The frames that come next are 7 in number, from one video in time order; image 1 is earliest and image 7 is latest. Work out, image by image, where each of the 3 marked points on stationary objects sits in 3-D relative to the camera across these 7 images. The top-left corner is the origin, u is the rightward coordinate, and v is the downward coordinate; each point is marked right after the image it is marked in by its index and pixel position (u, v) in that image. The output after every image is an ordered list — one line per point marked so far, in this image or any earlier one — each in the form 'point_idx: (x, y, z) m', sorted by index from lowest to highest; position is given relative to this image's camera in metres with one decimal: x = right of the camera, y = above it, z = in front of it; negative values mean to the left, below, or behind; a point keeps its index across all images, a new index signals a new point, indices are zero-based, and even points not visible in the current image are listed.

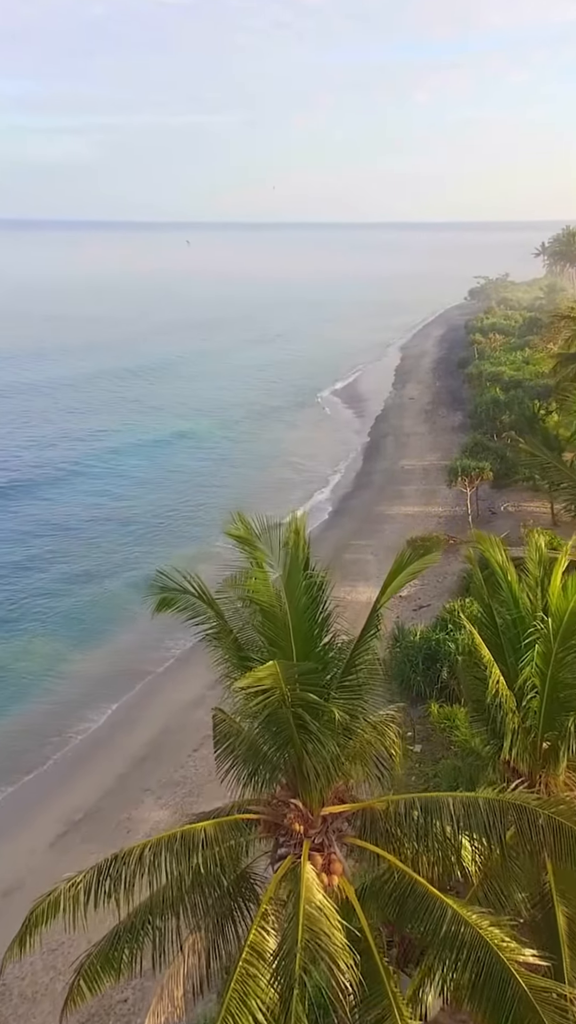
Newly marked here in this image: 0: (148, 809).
0: (-3.0, -6.4, +18.4) m
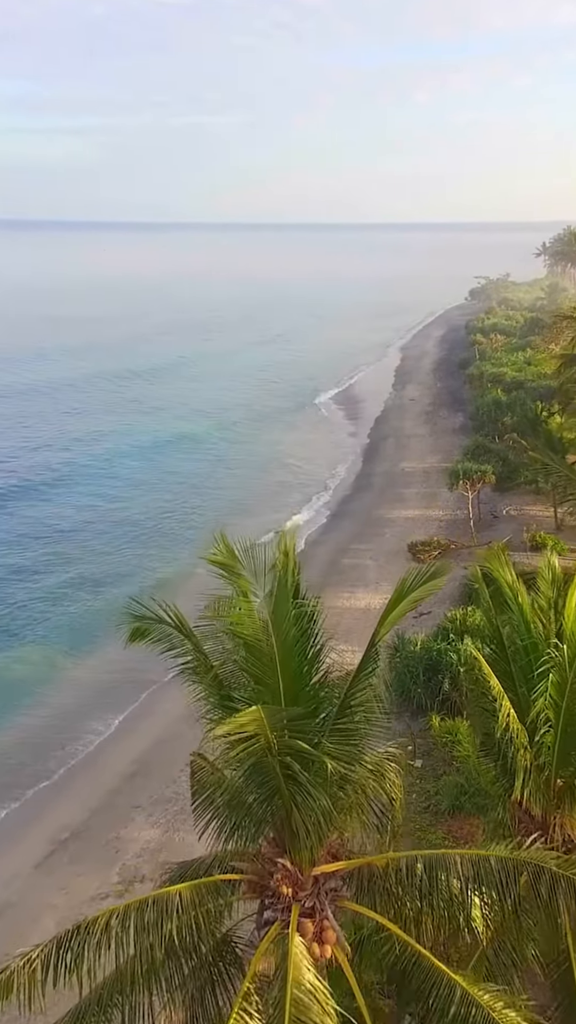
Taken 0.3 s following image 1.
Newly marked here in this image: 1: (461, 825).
0: (-3.1, -6.5, +17.7) m
1: (+3.4, -6.0, +16.5) m
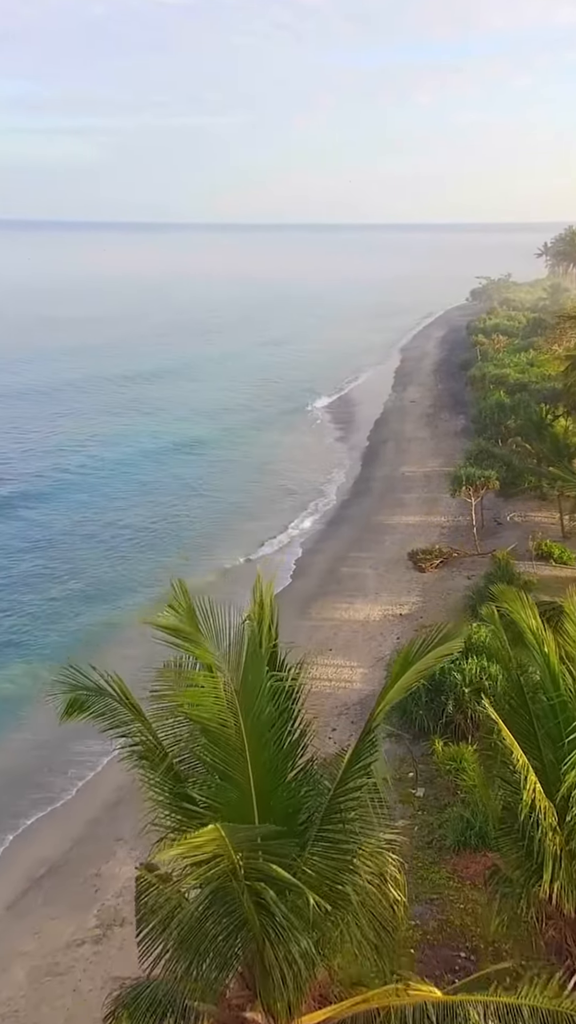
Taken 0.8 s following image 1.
0: (-3.2, -6.8, +16.5) m
1: (+3.2, -6.2, +15.3) m
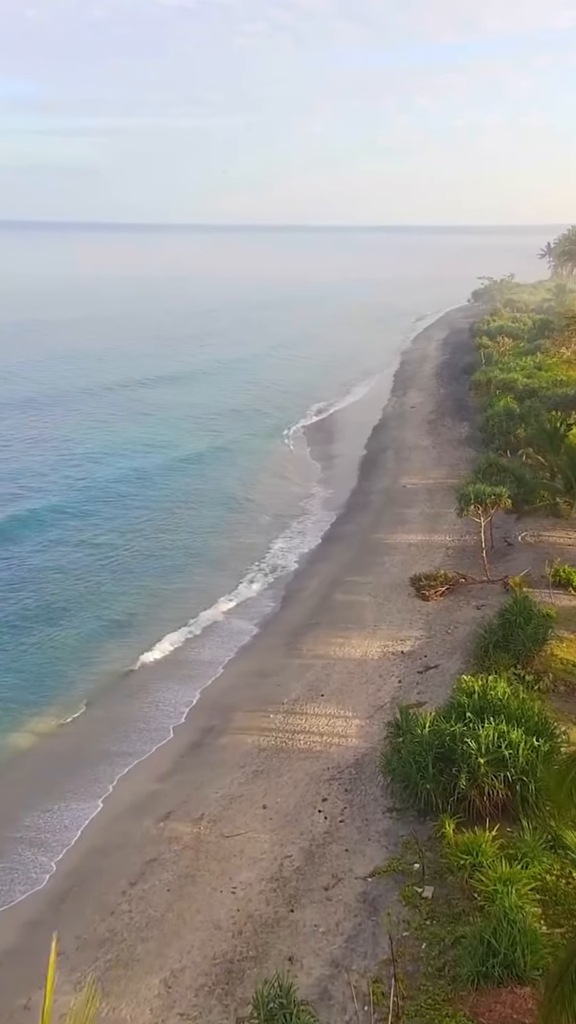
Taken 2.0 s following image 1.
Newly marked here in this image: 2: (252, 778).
0: (-3.6, -7.4, +13.4) m
1: (+2.9, -6.9, +12.1) m
2: (-0.8, -5.9, +18.9) m
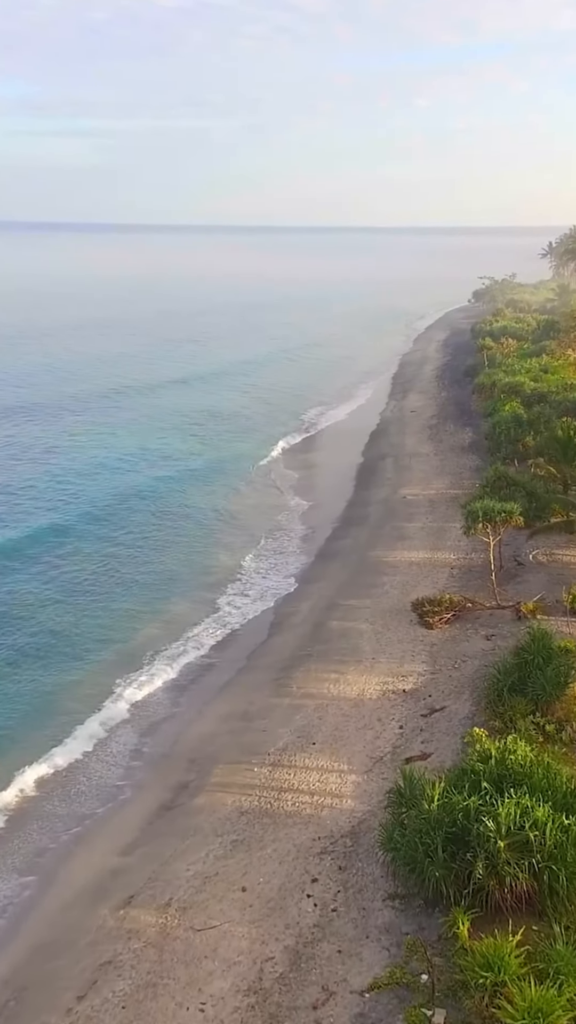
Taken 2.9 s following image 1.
0: (-3.9, -8.0, +10.7) m
1: (+2.6, -7.5, +9.5) m
2: (-1.1, -6.4, +16.2) m
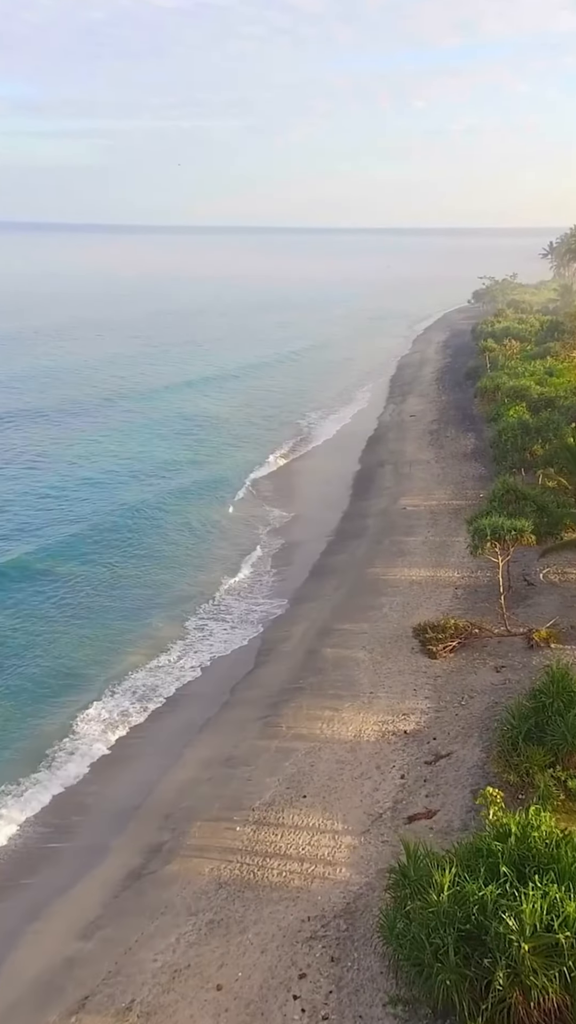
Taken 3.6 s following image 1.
0: (-4.1, -8.4, +8.5) m
1: (+2.4, -7.9, +7.3) m
2: (-1.4, -6.9, +14.0) m
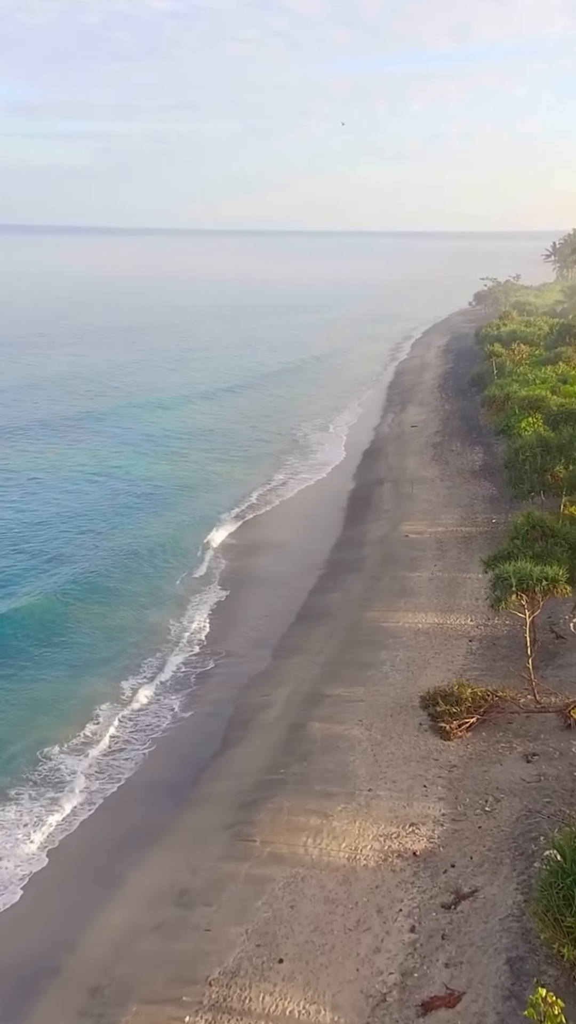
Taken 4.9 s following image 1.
0: (-4.5, -9.4, +3.8) m
1: (+2.0, -8.9, +2.7) m
2: (-1.8, -7.8, +9.4) m
